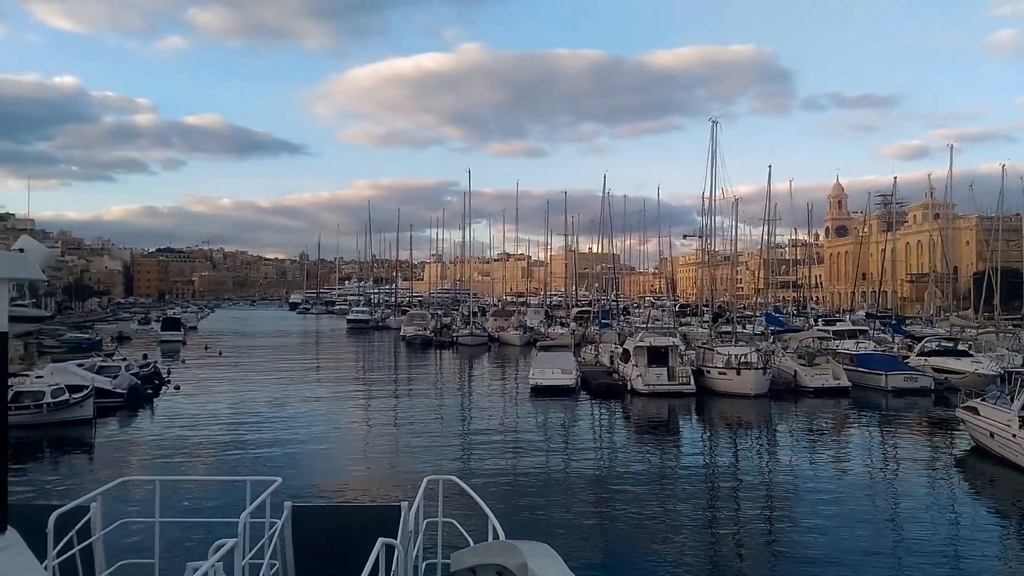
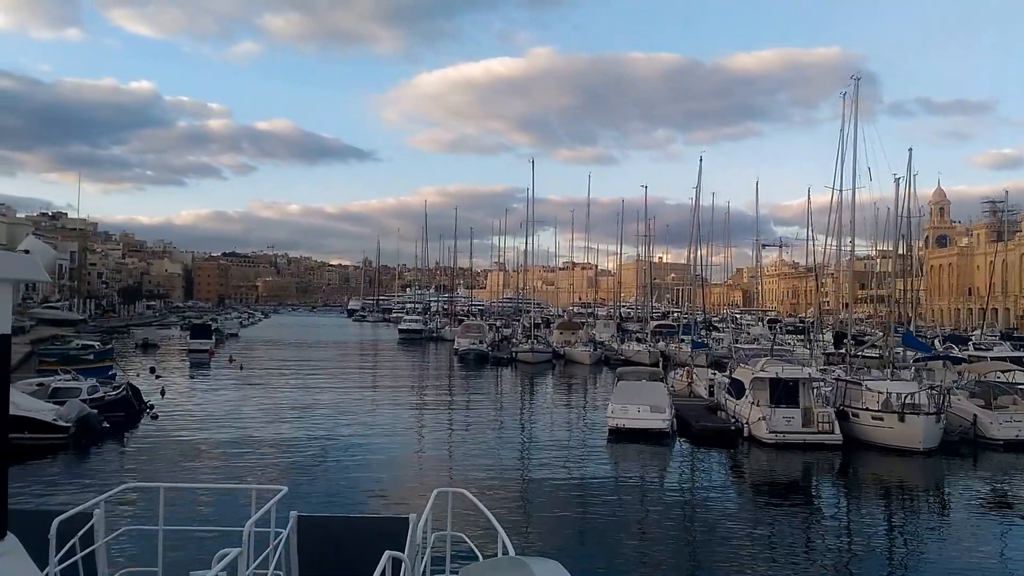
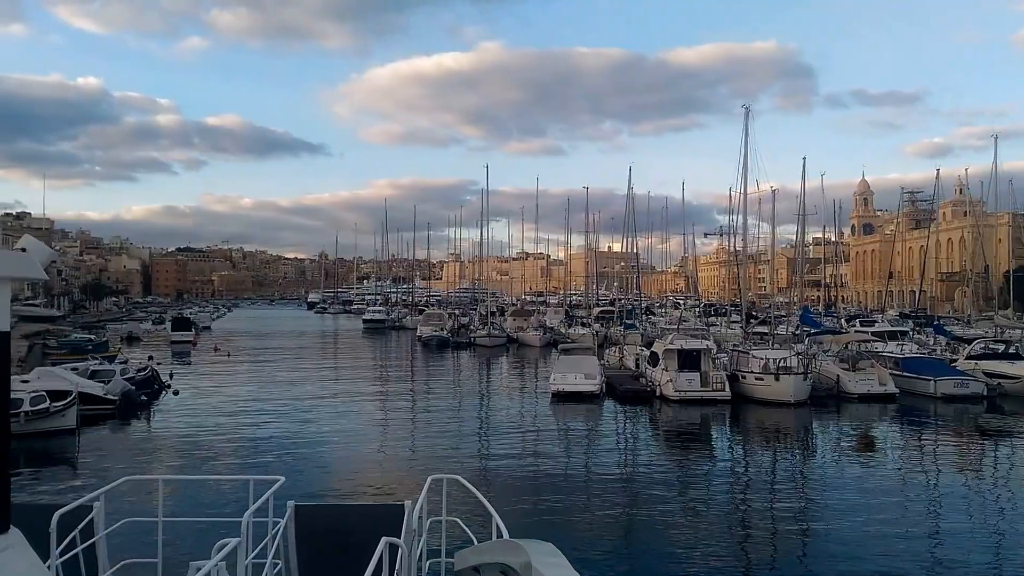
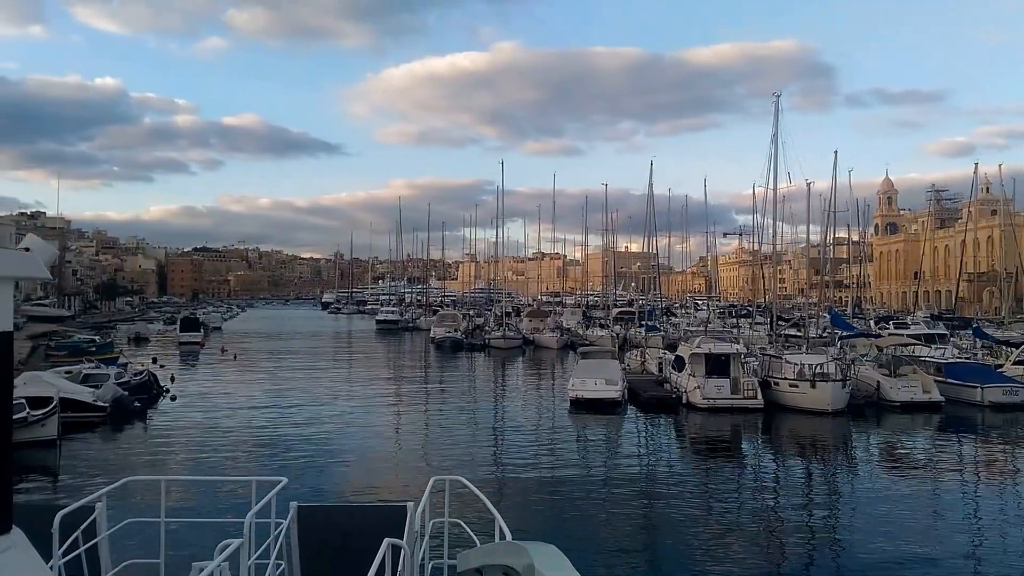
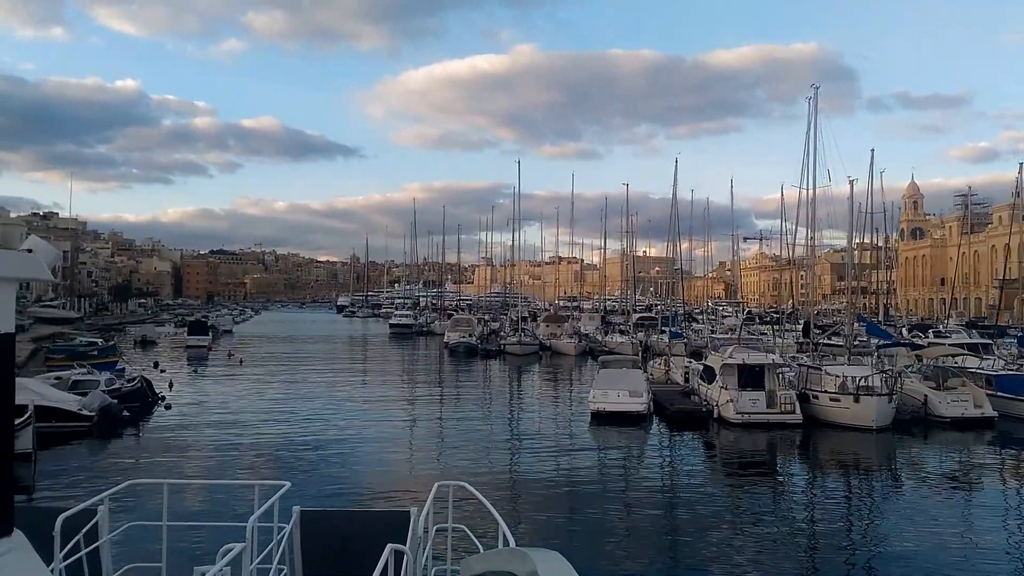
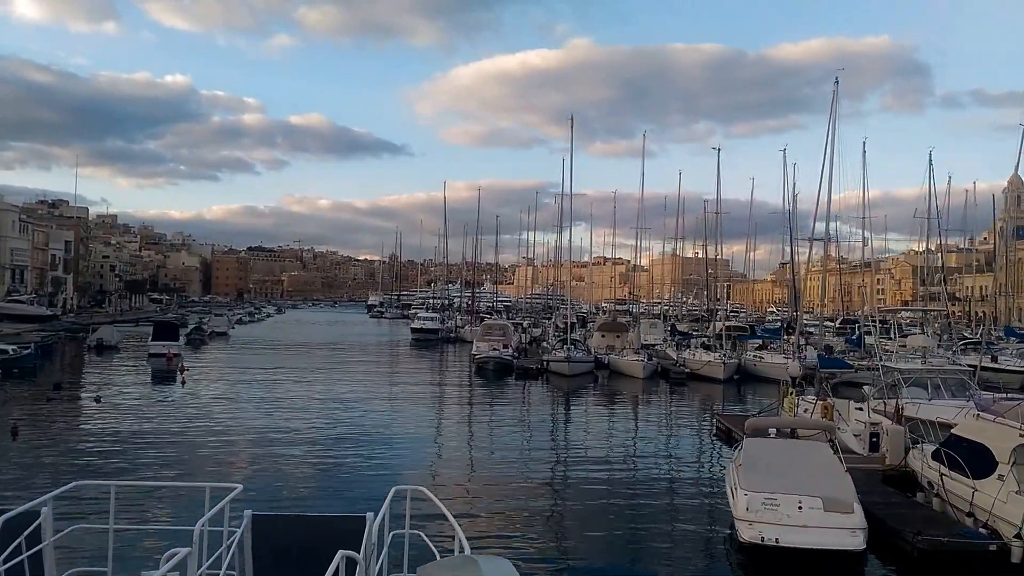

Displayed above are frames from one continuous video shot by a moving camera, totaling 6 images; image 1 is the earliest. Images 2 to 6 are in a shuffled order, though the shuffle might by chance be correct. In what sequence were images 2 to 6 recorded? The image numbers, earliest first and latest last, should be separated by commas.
3, 4, 5, 2, 6
